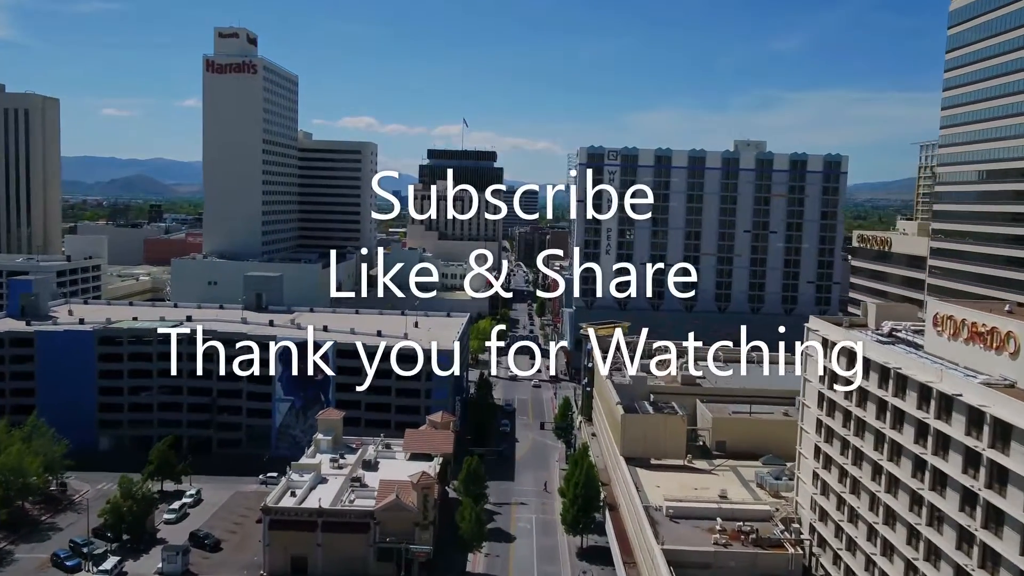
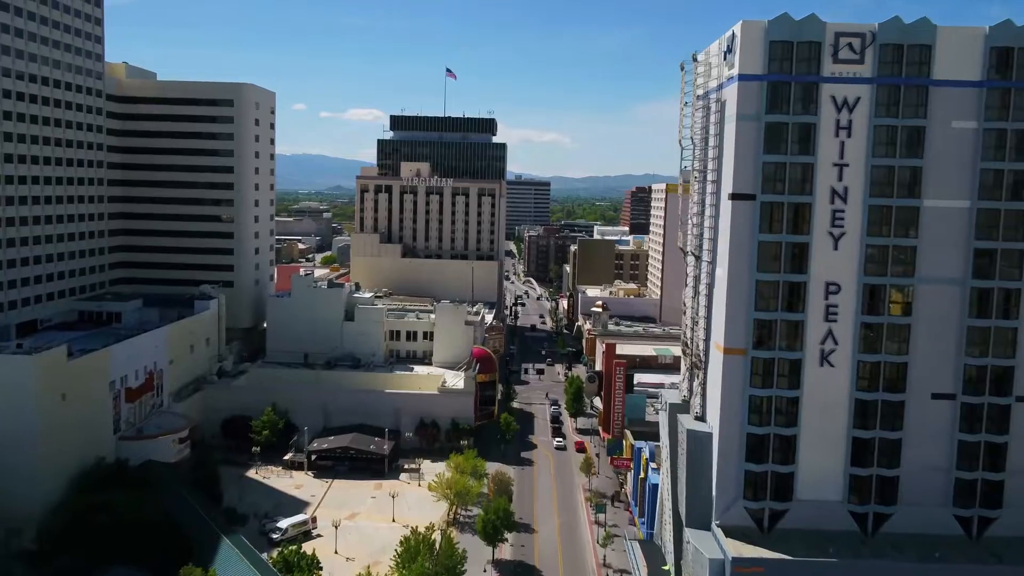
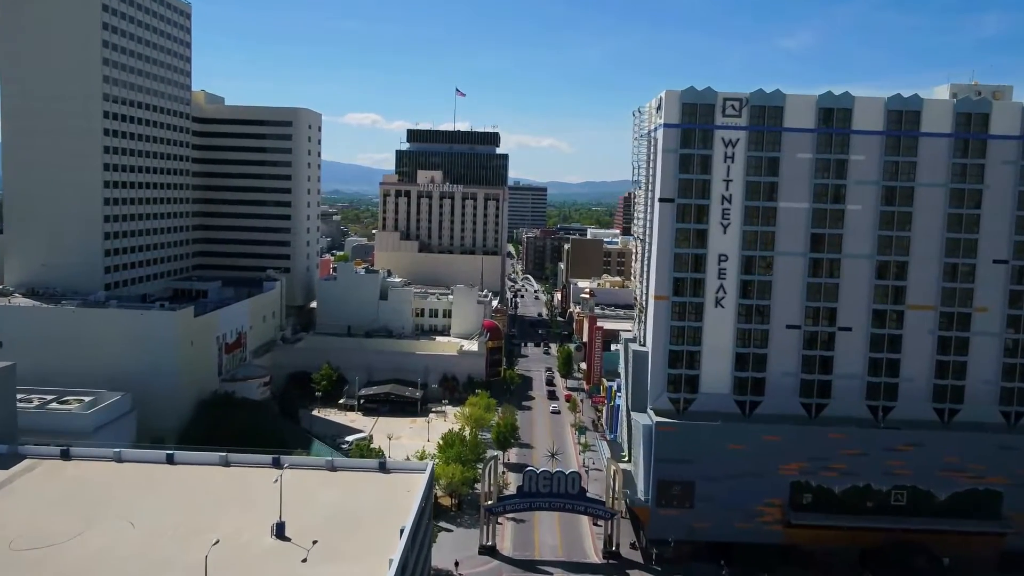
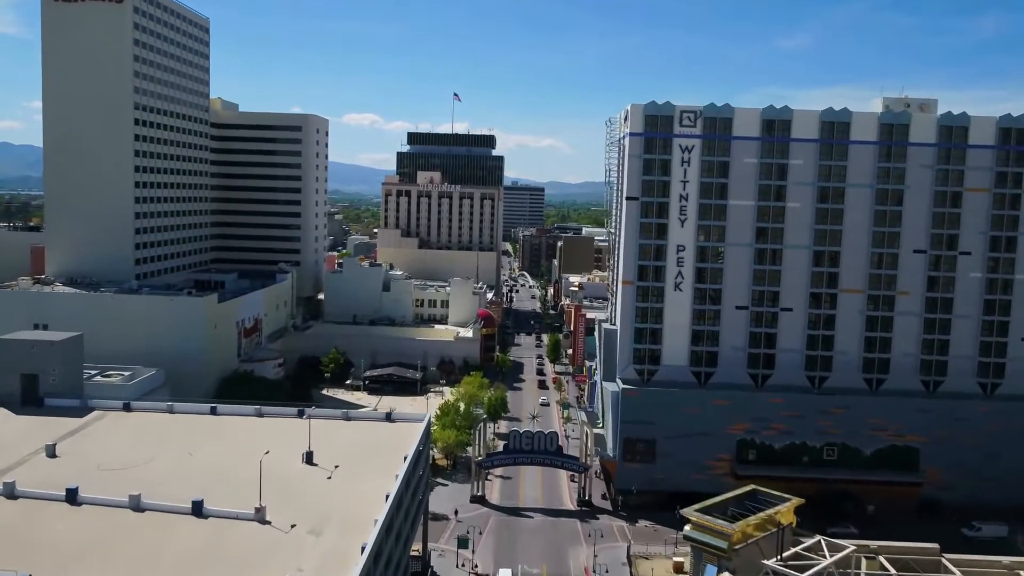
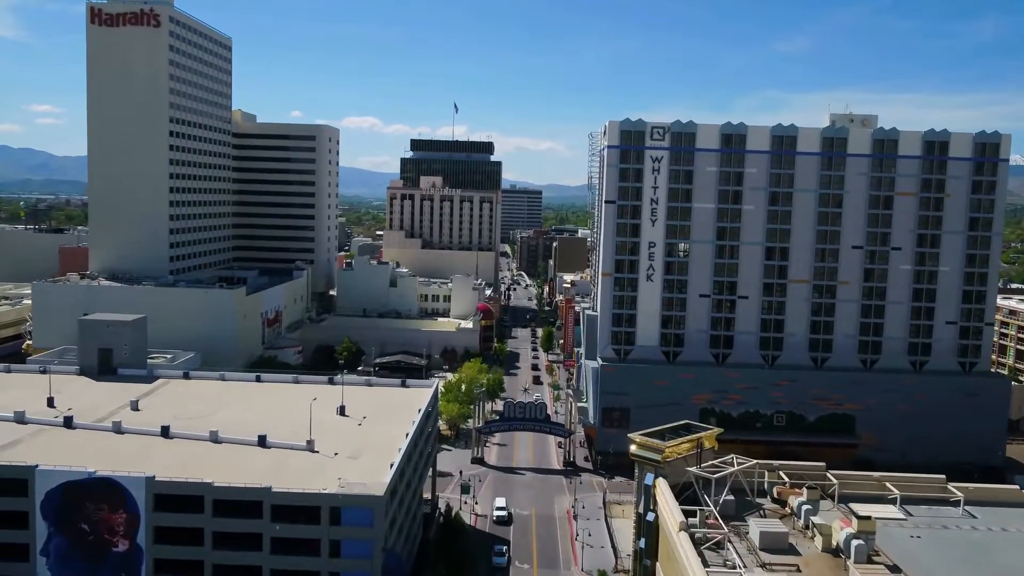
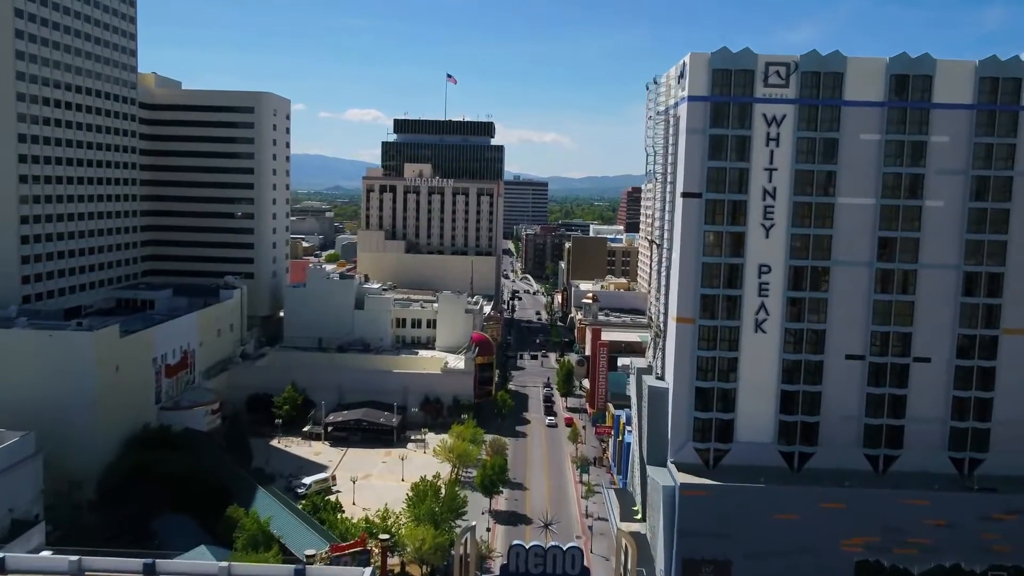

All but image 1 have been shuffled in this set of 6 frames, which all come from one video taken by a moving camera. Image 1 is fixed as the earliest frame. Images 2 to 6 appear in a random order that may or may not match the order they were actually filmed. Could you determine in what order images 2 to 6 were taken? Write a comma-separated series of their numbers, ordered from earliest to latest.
5, 4, 3, 6, 2
